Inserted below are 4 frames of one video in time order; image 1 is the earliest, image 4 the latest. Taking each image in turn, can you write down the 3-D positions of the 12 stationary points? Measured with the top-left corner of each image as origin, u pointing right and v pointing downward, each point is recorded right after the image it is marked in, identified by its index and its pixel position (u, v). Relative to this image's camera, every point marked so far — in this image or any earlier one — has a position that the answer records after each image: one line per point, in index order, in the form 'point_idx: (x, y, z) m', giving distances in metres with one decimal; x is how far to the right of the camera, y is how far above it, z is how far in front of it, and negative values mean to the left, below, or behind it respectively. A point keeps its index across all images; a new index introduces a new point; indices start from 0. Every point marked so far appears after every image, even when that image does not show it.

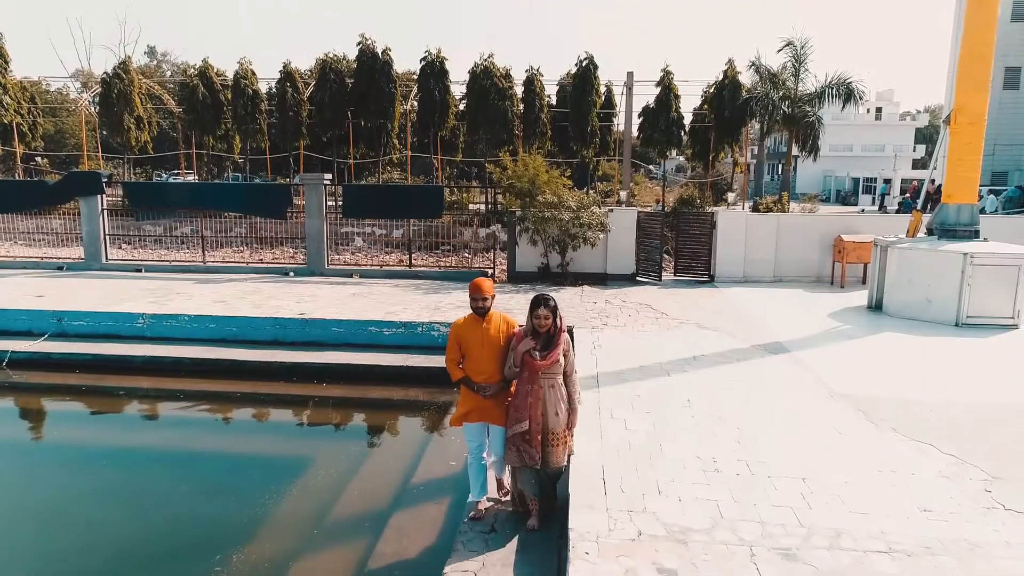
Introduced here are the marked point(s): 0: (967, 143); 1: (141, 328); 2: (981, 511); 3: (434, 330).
0: (+5.3, +1.7, +8.1) m
1: (-4.2, -0.4, +7.9) m
2: (+2.4, -1.1, +3.5) m
3: (-0.9, -0.4, +7.6) m
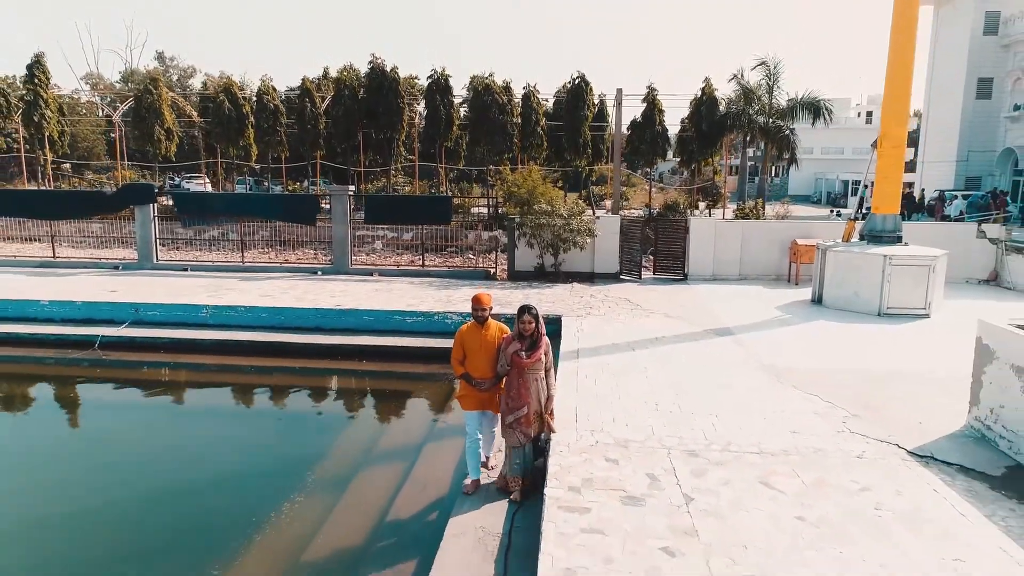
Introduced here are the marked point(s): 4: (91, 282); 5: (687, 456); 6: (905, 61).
0: (+5.3, +1.8, +9.7) m
1: (-4.2, -0.4, +9.5) m
2: (+2.4, -1.1, +5.2) m
3: (-0.9, -0.4, +9.2) m
4: (-6.8, +0.1, +11.1) m
5: (+1.2, -1.1, +4.6) m
6: (+5.4, +3.1, +9.4) m
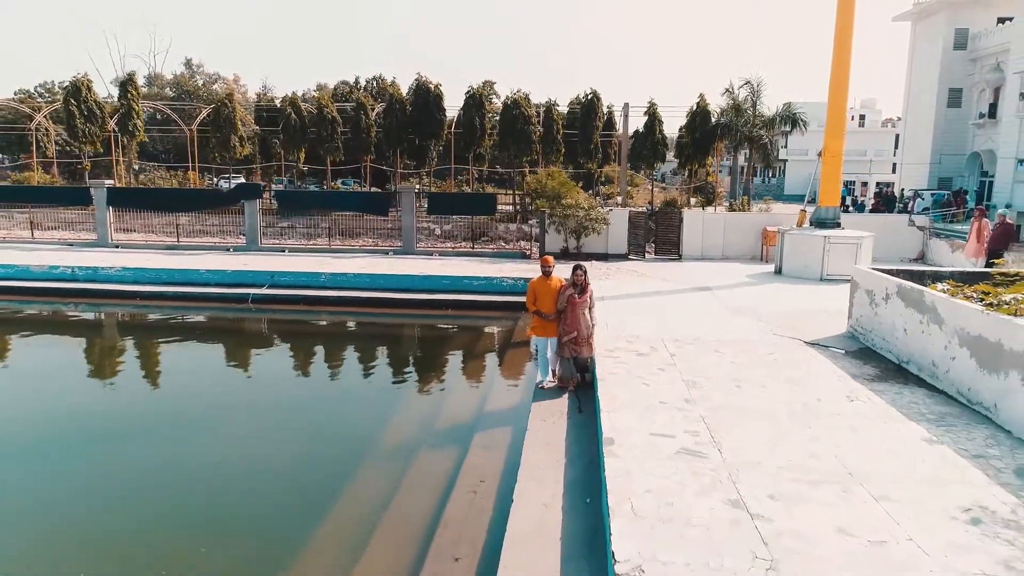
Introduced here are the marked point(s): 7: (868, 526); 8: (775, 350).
0: (+6.0, +2.3, +13.0) m
1: (-3.5, +0.1, +12.8) m
2: (+3.1, -0.6, +8.5) m
3: (-0.2, +0.1, +12.5) m
4: (-6.1, +0.6, +14.4) m
5: (+1.8, -0.6, +7.9) m
6: (+6.1, +3.6, +12.7) m
7: (+2.0, -1.3, +3.8) m
8: (+2.9, -0.7, +7.6) m
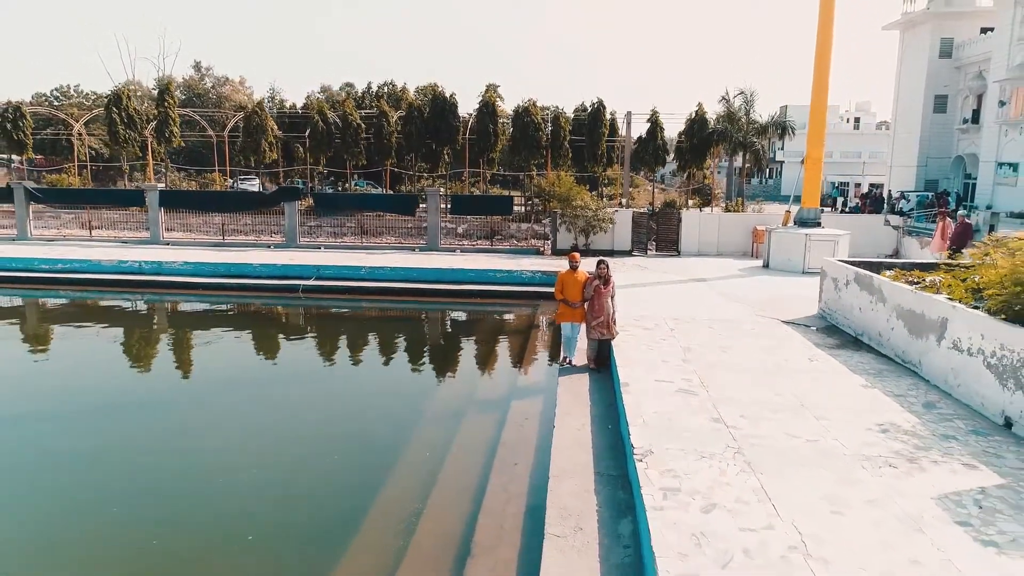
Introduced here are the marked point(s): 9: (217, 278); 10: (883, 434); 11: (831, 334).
0: (+6.4, +2.4, +14.7) m
1: (-3.2, +0.3, +14.5) m
2: (+3.5, -0.4, +10.1) m
3: (+0.2, +0.3, +14.2) m
4: (-5.7, +0.8, +16.1) m
5: (+2.2, -0.4, +9.6) m
6: (+6.4, +3.8, +14.4) m
7: (+2.4, -1.1, +5.5) m
8: (+3.3, -0.5, +9.3) m
9: (-6.3, +0.2, +14.7) m
10: (+2.9, -1.2, +5.5) m
11: (+4.2, -0.6, +9.0) m
